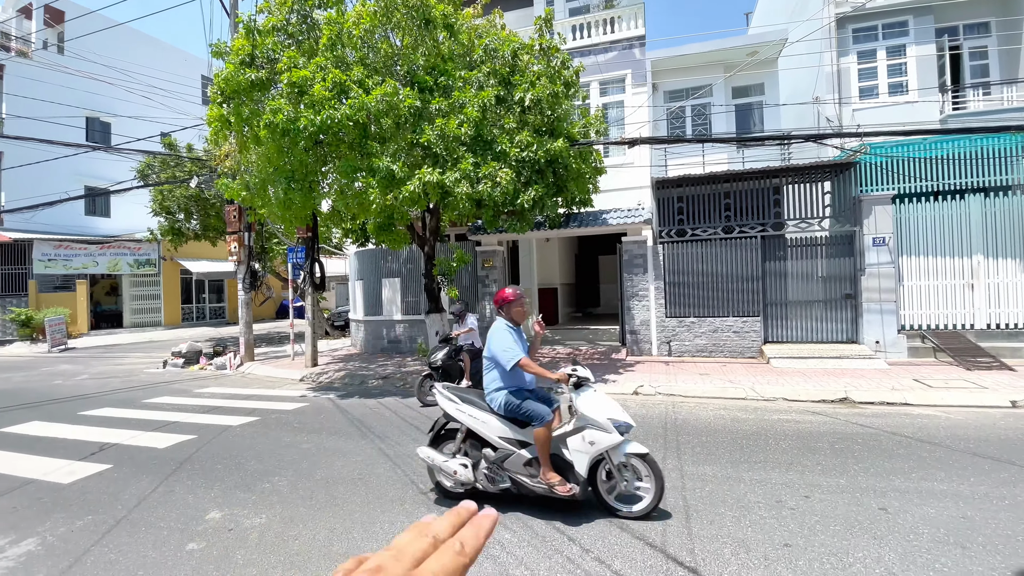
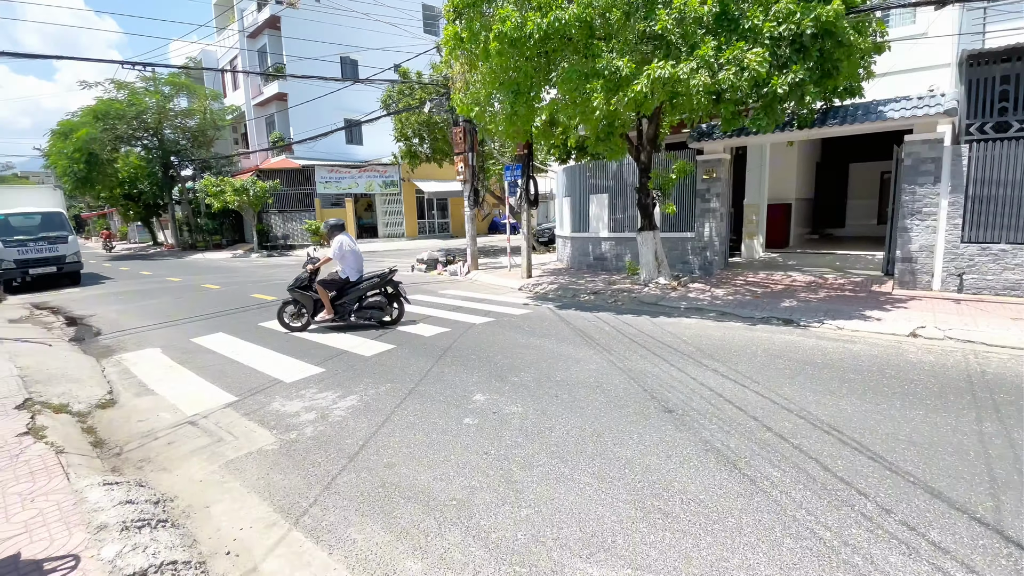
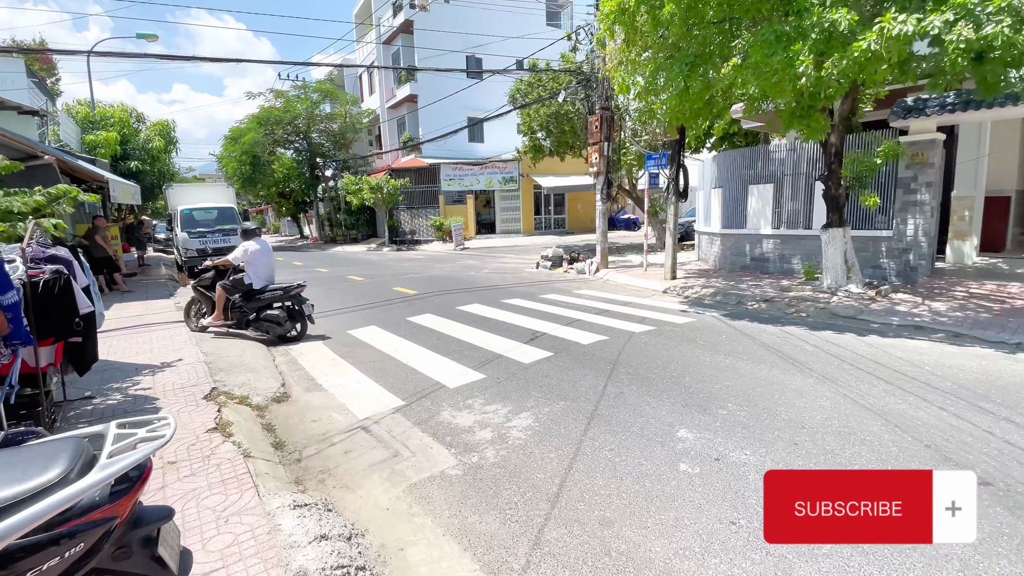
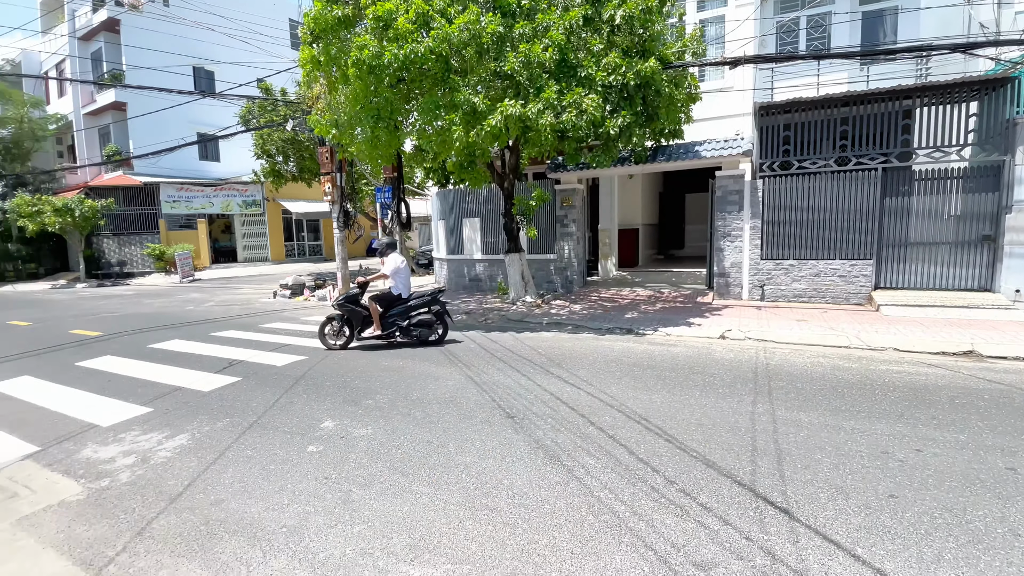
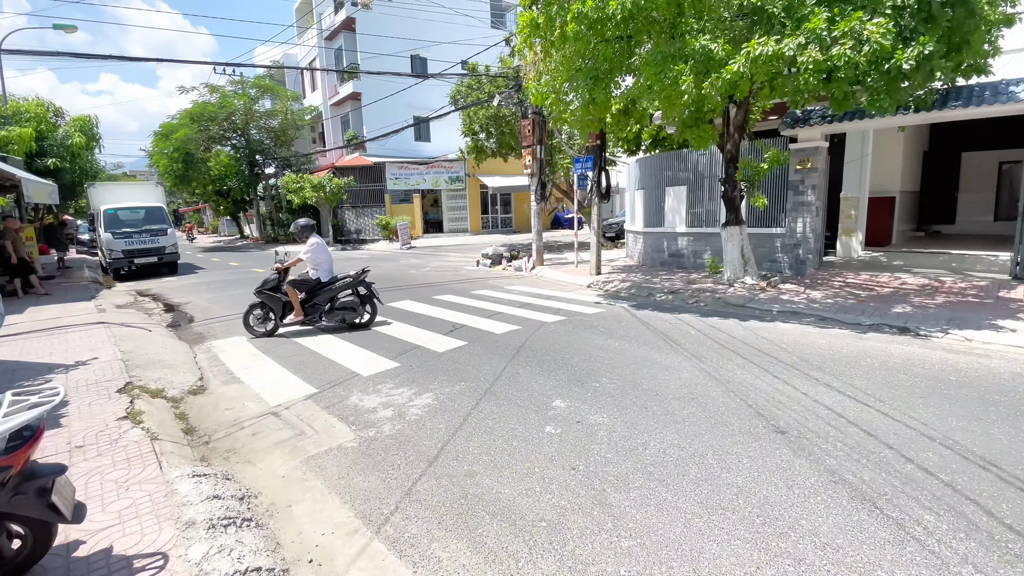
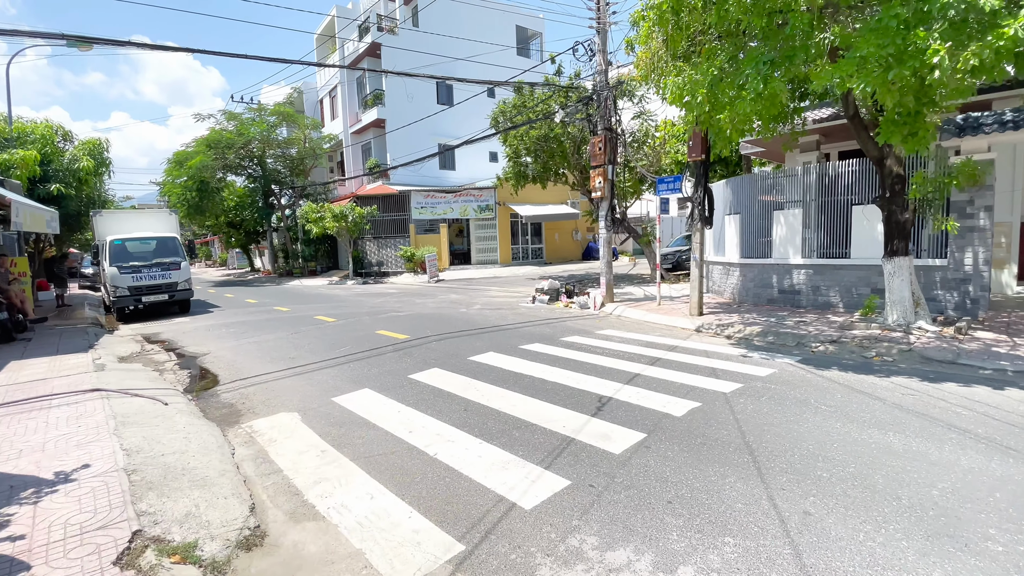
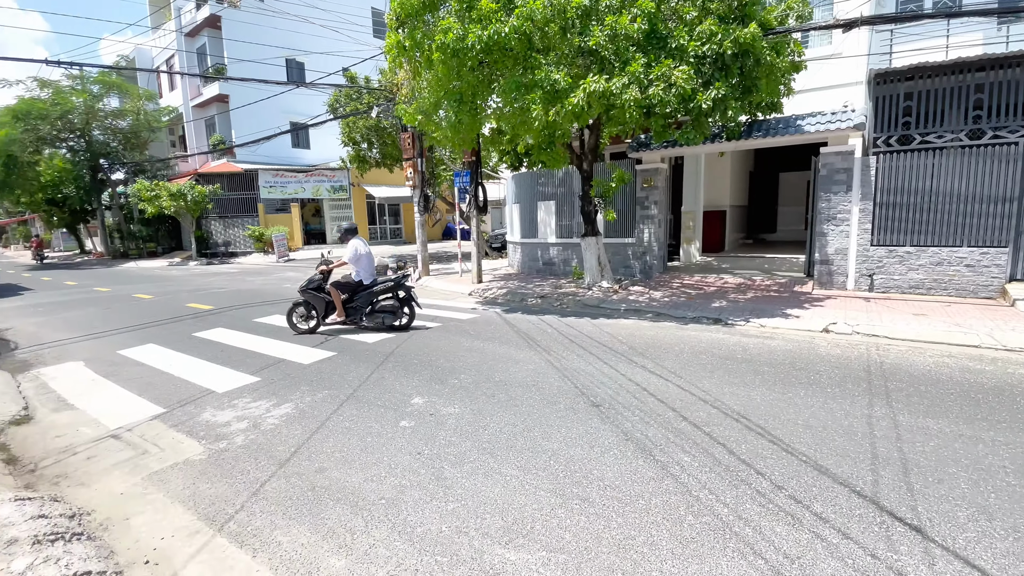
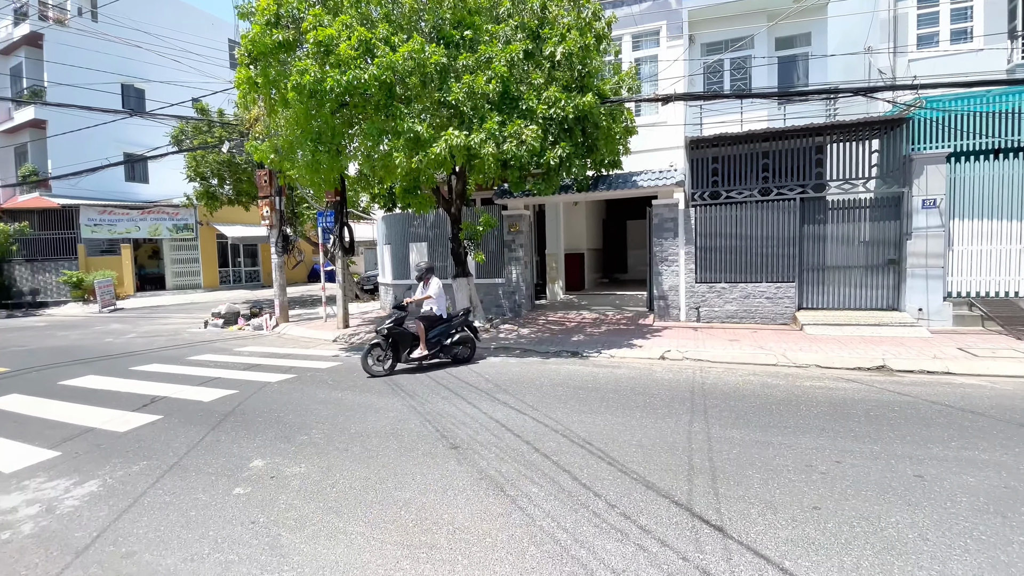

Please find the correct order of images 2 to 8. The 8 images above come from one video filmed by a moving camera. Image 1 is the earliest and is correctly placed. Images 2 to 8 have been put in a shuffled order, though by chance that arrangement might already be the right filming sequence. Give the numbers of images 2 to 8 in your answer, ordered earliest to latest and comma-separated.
8, 4, 7, 2, 5, 3, 6
